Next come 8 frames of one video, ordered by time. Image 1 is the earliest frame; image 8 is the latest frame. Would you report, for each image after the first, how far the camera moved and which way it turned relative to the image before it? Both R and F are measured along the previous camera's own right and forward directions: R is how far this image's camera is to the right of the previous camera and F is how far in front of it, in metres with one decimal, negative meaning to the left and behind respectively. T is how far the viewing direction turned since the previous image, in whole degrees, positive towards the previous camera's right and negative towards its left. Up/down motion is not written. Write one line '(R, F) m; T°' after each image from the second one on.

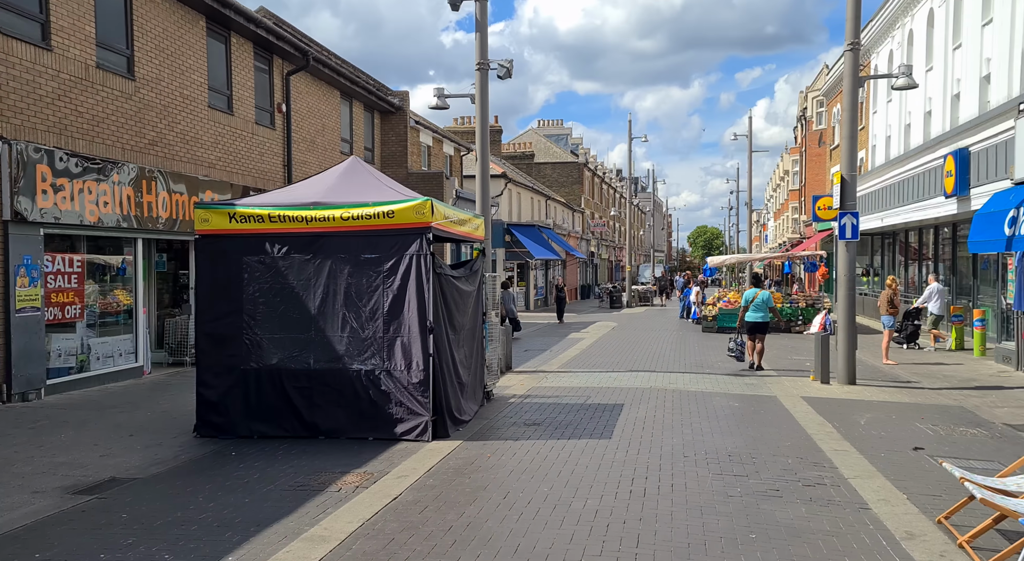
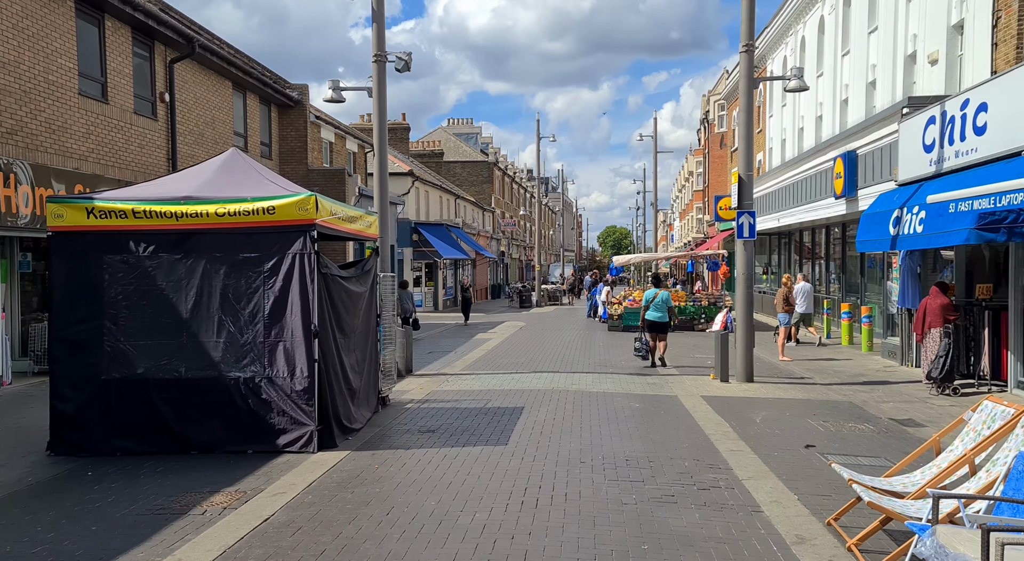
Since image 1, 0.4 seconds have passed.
(+0.2, +0.3) m; +5°
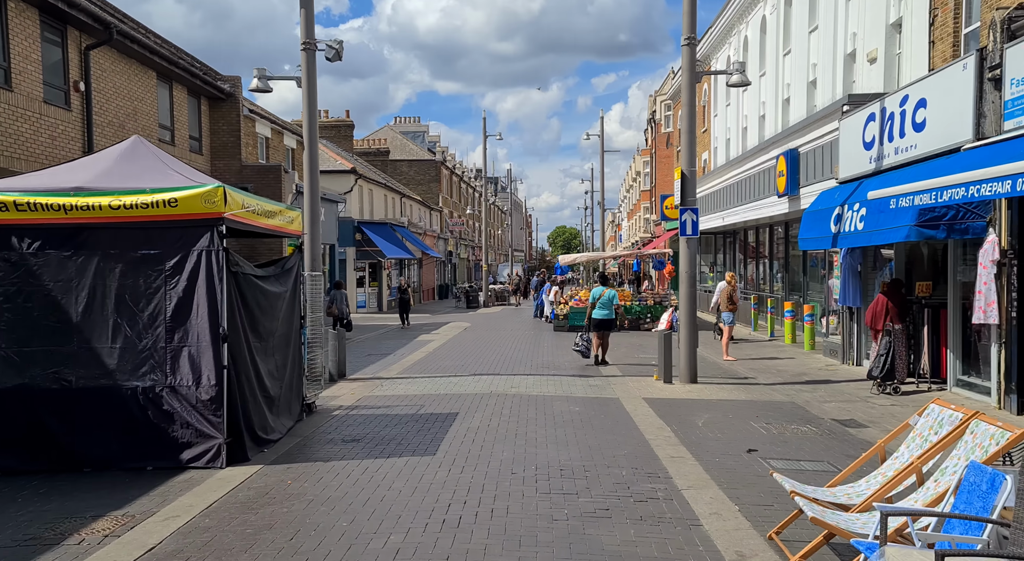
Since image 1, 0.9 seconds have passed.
(+0.2, +0.5) m; +3°
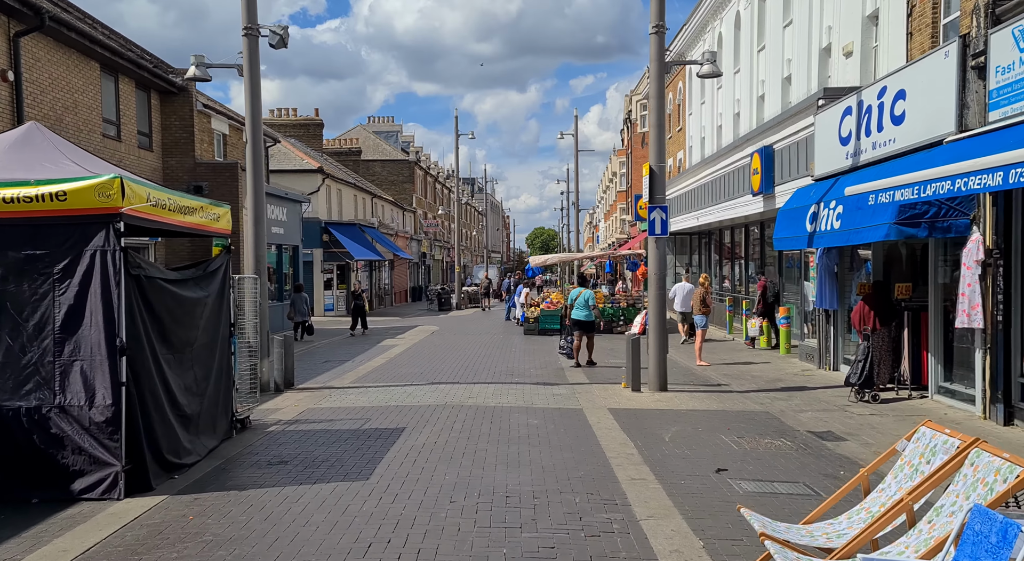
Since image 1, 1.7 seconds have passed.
(+0.3, +0.8) m; +1°
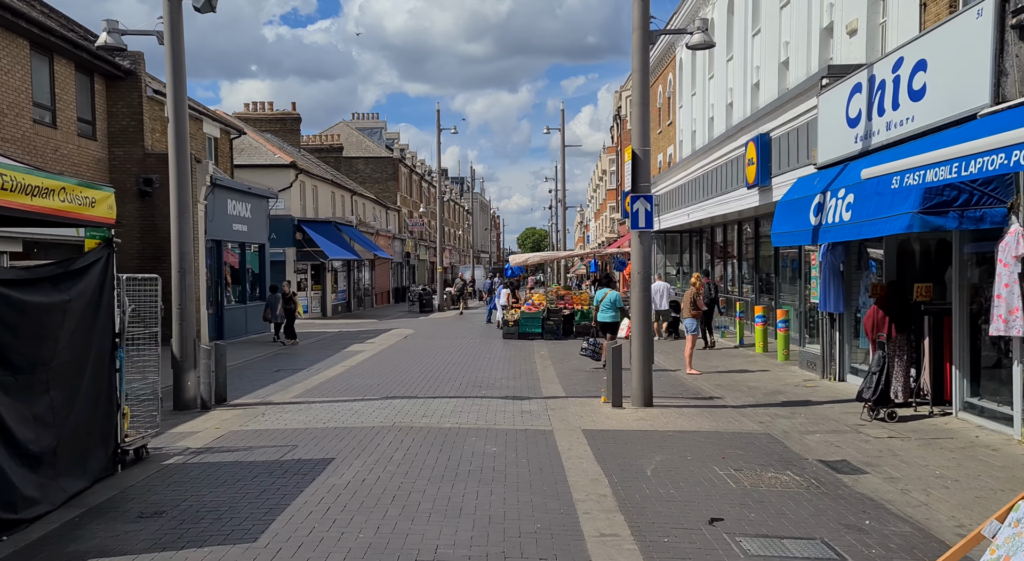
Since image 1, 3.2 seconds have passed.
(+0.4, +1.7) m; +1°
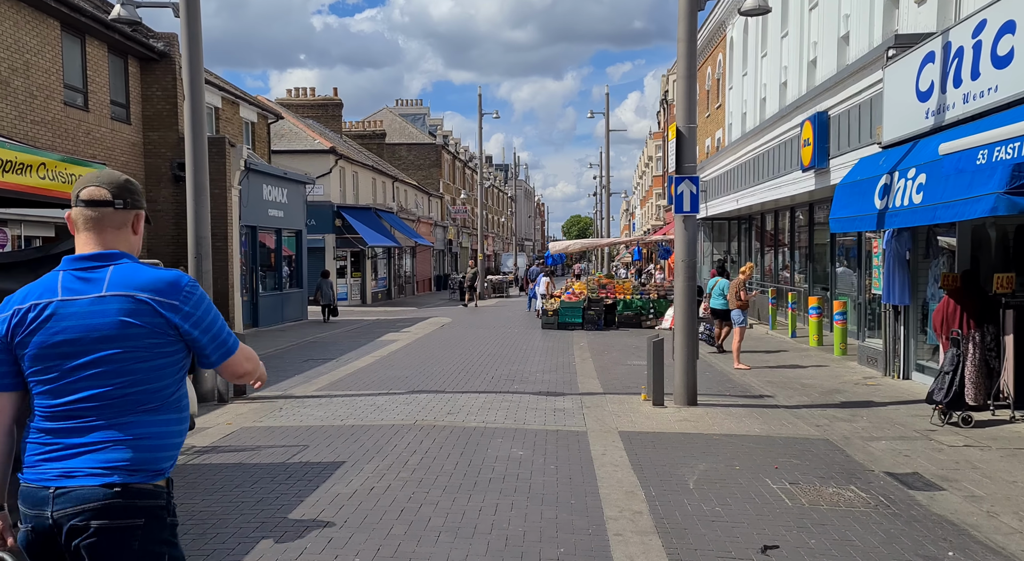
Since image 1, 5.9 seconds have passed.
(+0.1, +0.8) m; -3°
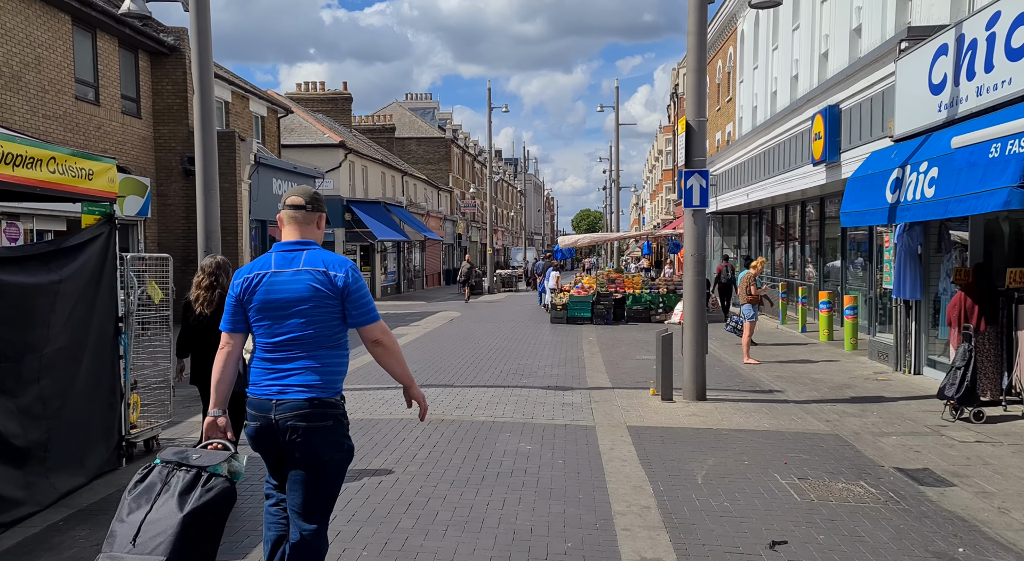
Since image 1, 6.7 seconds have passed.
(0.0, 0.0) m; -1°
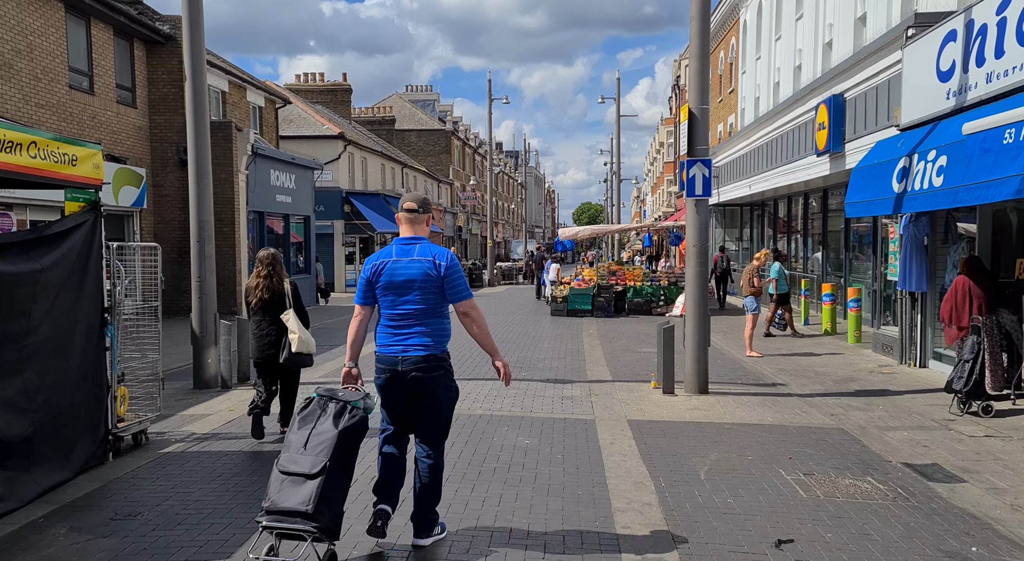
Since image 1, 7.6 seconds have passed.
(0.0, +0.2) m; 0°
